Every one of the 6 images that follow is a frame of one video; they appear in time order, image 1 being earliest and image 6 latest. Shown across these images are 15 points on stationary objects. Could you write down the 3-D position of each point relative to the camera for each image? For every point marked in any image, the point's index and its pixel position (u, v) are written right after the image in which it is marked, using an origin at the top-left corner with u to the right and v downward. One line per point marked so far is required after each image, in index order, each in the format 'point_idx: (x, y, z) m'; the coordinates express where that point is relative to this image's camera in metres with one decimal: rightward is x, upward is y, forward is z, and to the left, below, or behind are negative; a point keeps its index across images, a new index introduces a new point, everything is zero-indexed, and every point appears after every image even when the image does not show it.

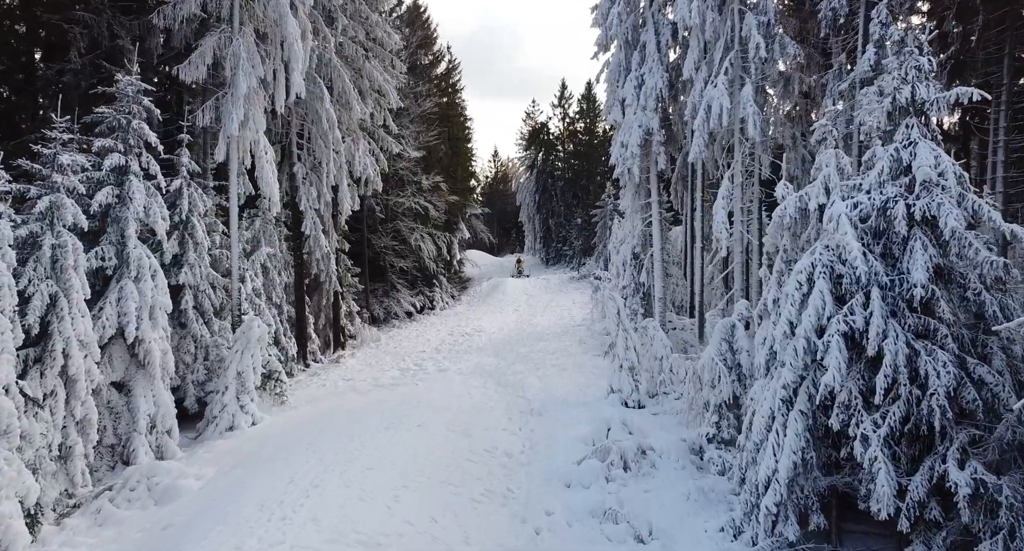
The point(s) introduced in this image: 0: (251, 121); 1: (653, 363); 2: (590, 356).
0: (-5.7, +3.4, +14.9) m
1: (+2.9, -1.8, +14.0) m
2: (+2.2, -2.3, +19.2) m
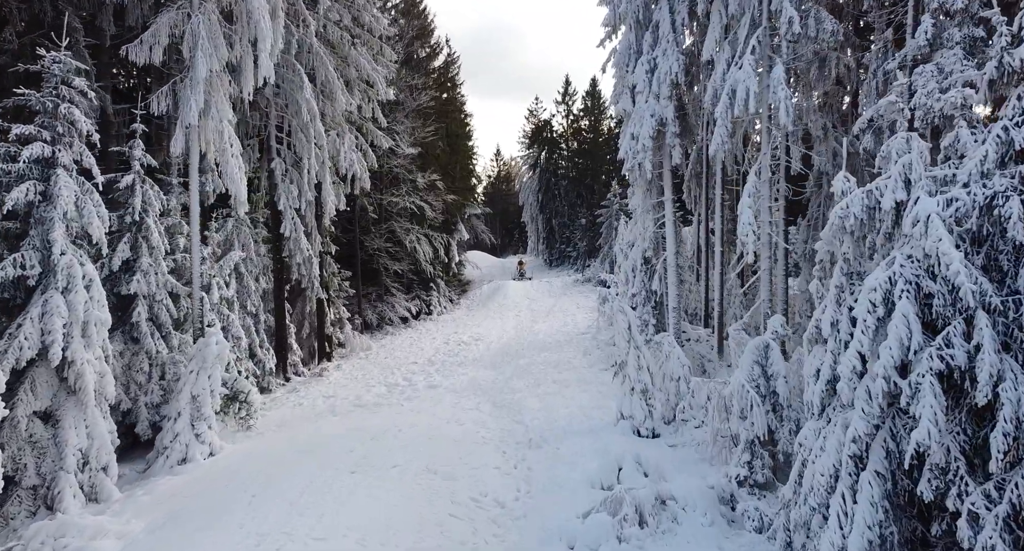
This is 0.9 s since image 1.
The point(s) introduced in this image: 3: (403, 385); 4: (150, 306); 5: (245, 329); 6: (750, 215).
0: (-5.8, +3.2, +13.2) m
1: (+2.8, -2.0, +12.3) m
2: (+2.2, -2.5, +17.4) m
3: (-2.8, -2.9, +17.6) m
4: (-7.0, -0.6, +13.1) m
5: (-6.9, -1.4, +17.3) m
6: (+4.4, +1.1, +12.6) m
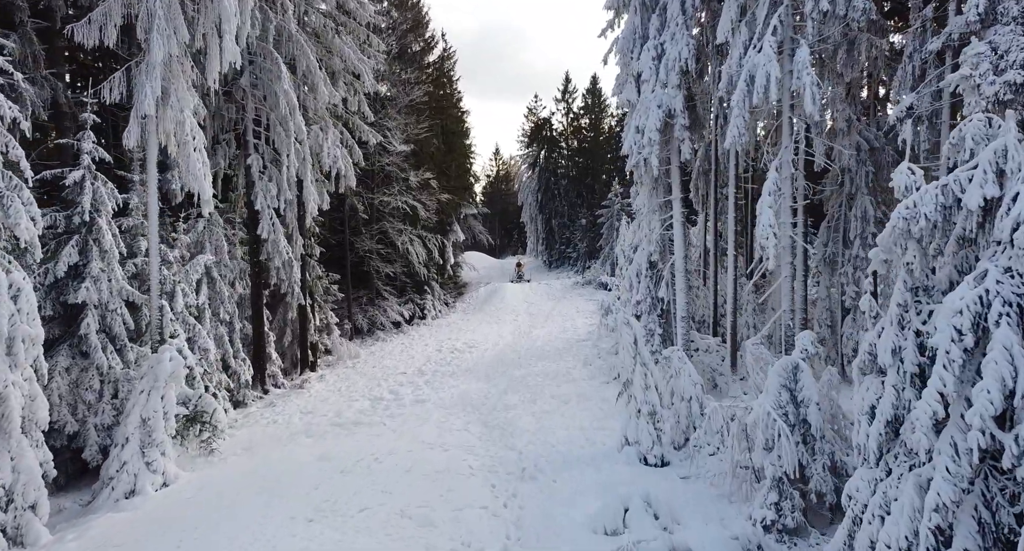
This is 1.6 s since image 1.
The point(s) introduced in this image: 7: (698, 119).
0: (-6.0, +3.1, +11.9) m
1: (+2.7, -2.1, +11.0) m
2: (+2.1, -2.6, +16.1) m
3: (-3.0, -3.0, +16.3) m
4: (-7.1, -0.7, +11.8) m
5: (-7.0, -1.5, +16.0) m
6: (+4.3, +1.0, +11.3) m
7: (+4.2, +3.5, +15.2) m
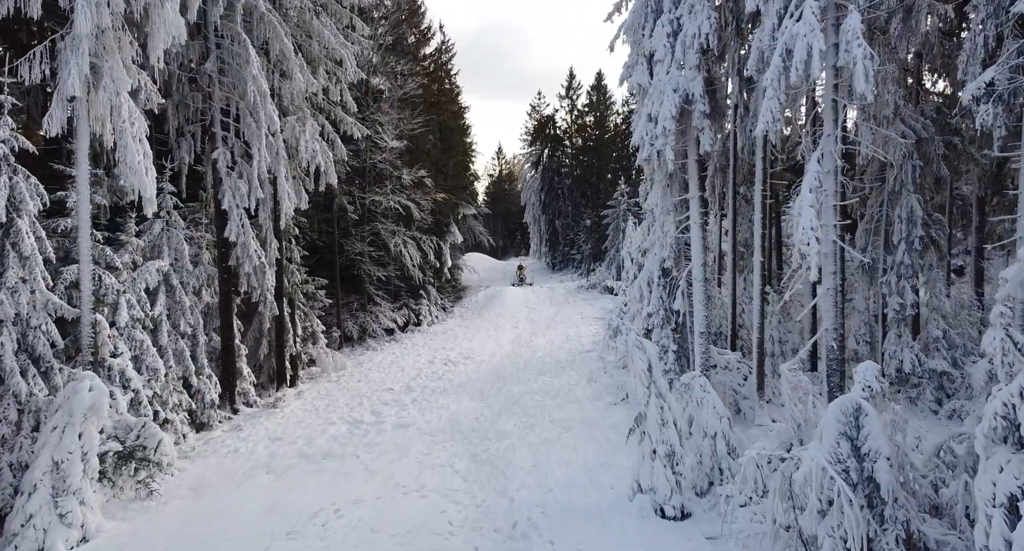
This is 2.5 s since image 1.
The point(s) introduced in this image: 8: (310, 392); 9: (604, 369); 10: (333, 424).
0: (-6.1, +3.0, +10.2) m
1: (+2.6, -2.3, +9.2) m
2: (+1.9, -2.8, +14.3) m
3: (-3.1, -3.2, +14.5) m
4: (-7.3, -0.9, +10.0) m
5: (-7.1, -1.7, +14.3) m
6: (+4.1, +0.8, +9.5) m
7: (+4.0, +3.3, +13.4) m
8: (-5.5, -3.2, +18.4) m
9: (+2.5, -2.6, +18.6) m
10: (-3.8, -3.2, +14.6) m
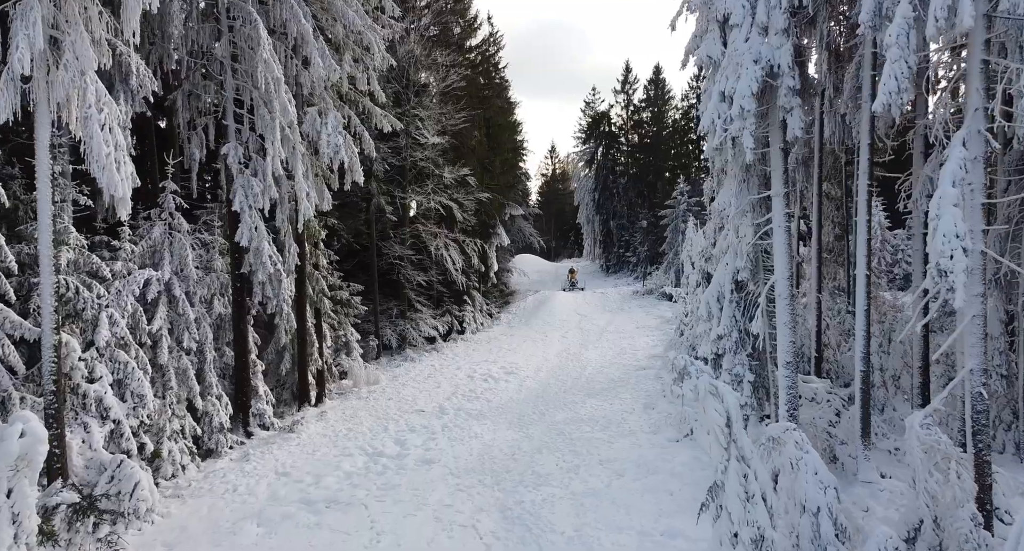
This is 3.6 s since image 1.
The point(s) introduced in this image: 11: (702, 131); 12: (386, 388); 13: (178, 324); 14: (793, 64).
0: (-5.6, +2.8, +8.5) m
1: (+2.9, -2.5, +6.9) m
2: (+2.7, -3.0, +12.0) m
3: (-2.3, -3.4, +12.6) m
4: (-6.8, -1.1, +8.5) m
5: (-6.3, -1.8, +12.7) m
6: (+4.5, +0.6, +7.1) m
7: (+4.8, +3.1, +11.0) m
8: (-4.4, -3.4, +16.7) m
9: (+3.6, -2.8, +16.3) m
10: (-3.1, -3.4, +12.8) m
11: (+3.0, +2.3, +10.6) m
12: (-3.7, -3.3, +19.9) m
13: (-6.4, -0.9, +13.0) m
14: (+4.0, +3.0, +9.6) m
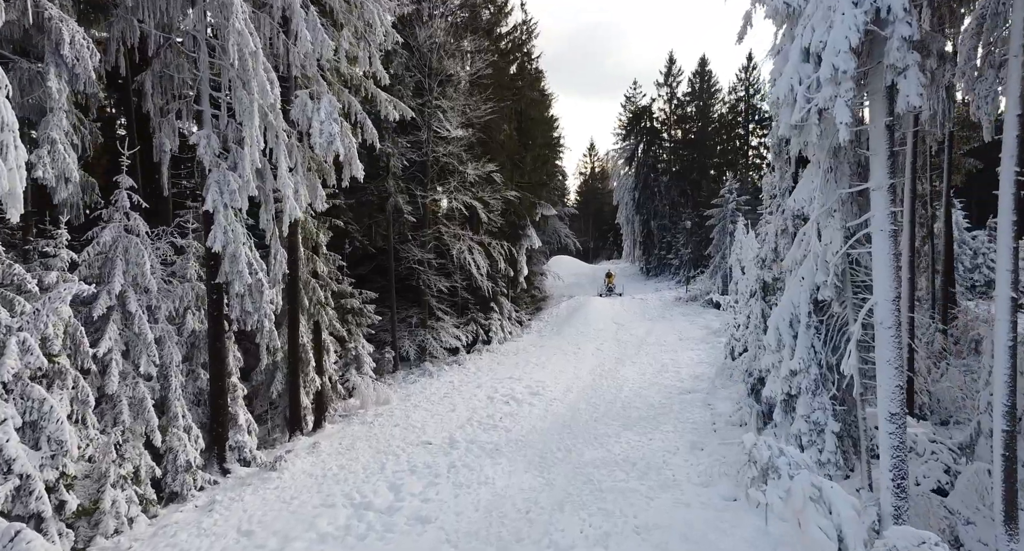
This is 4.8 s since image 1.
0: (-5.6, +2.6, +6.5) m
1: (+2.8, -2.7, +4.3) m
2: (+2.9, -3.2, +9.5) m
3: (-2.0, -3.6, +10.4) m
4: (-6.8, -1.3, +6.5) m
5: (-6.0, -2.0, +10.7) m
6: (+4.5, +0.4, +4.4) m
7: (+4.9, +2.9, +8.3) m
8: (-3.9, -3.6, +14.6) m
9: (+4.1, -3.0, +13.7) m
10: (-2.8, -3.6, +10.5) m
11: (+3.1, +2.0, +8.1) m
12: (-3.0, -3.5, +17.7) m
13: (-6.1, -1.1, +10.9) m
14: (+4.1, +2.7, +6.9) m
